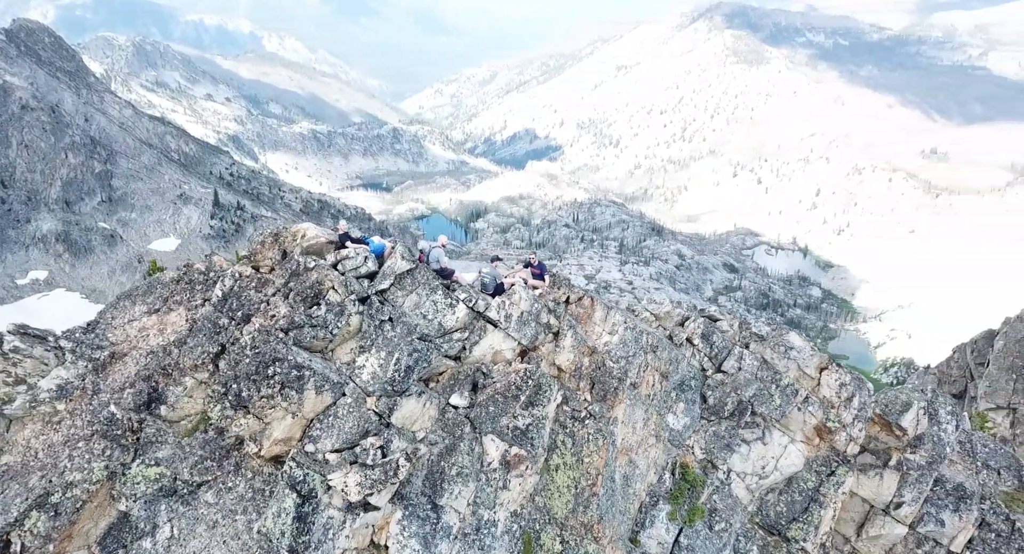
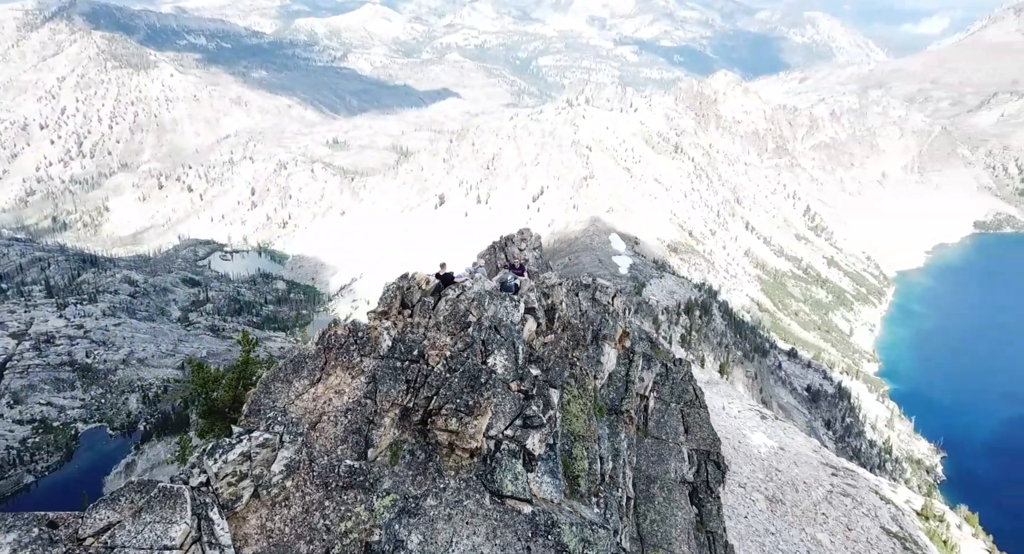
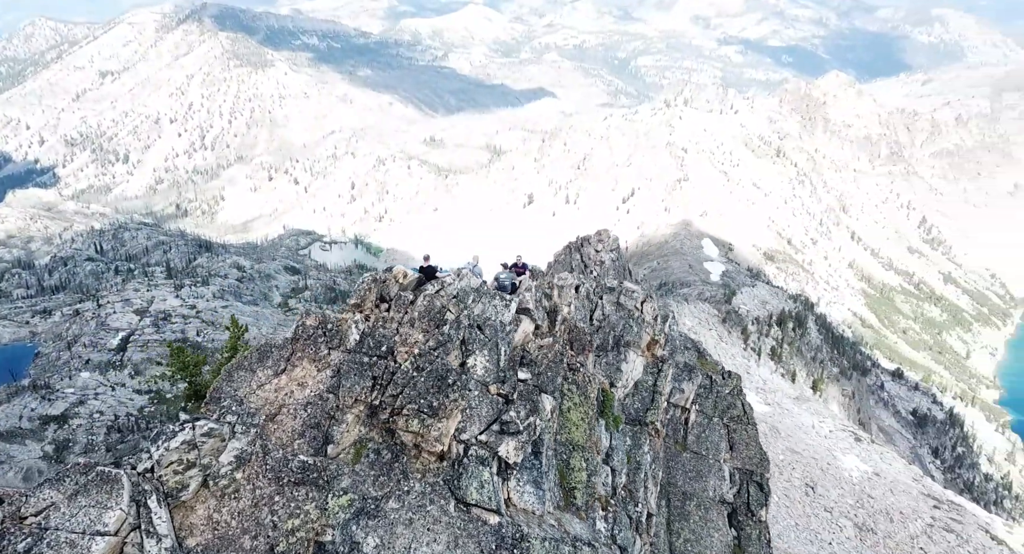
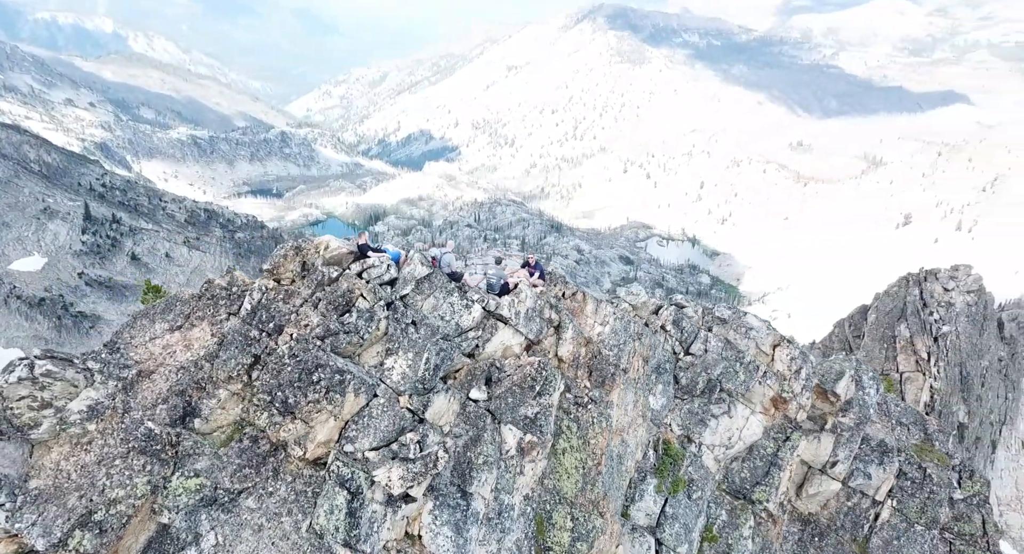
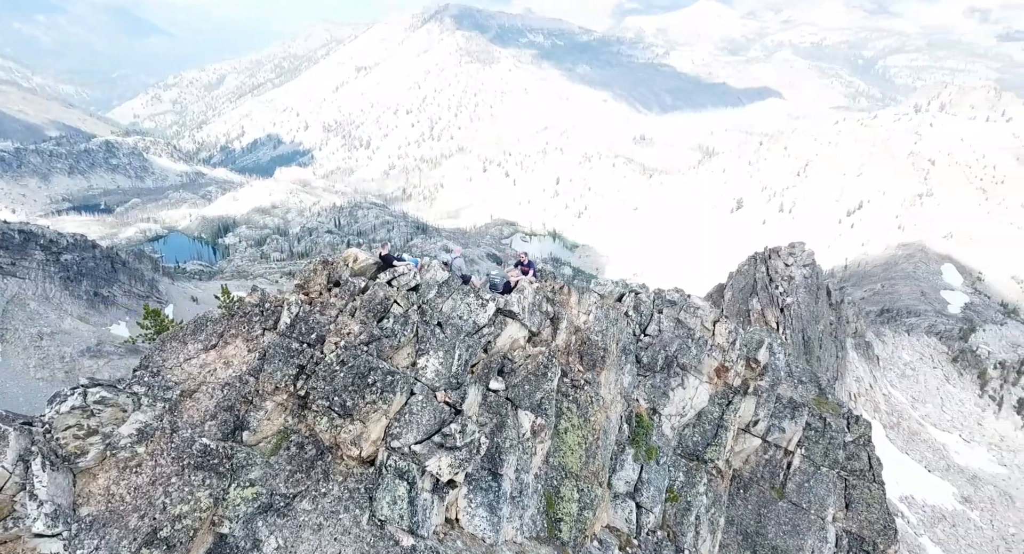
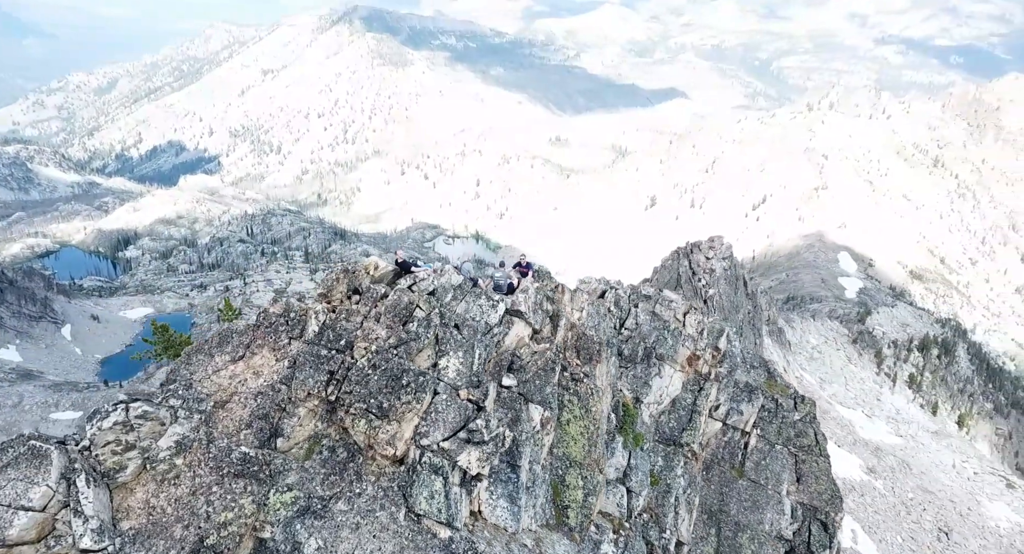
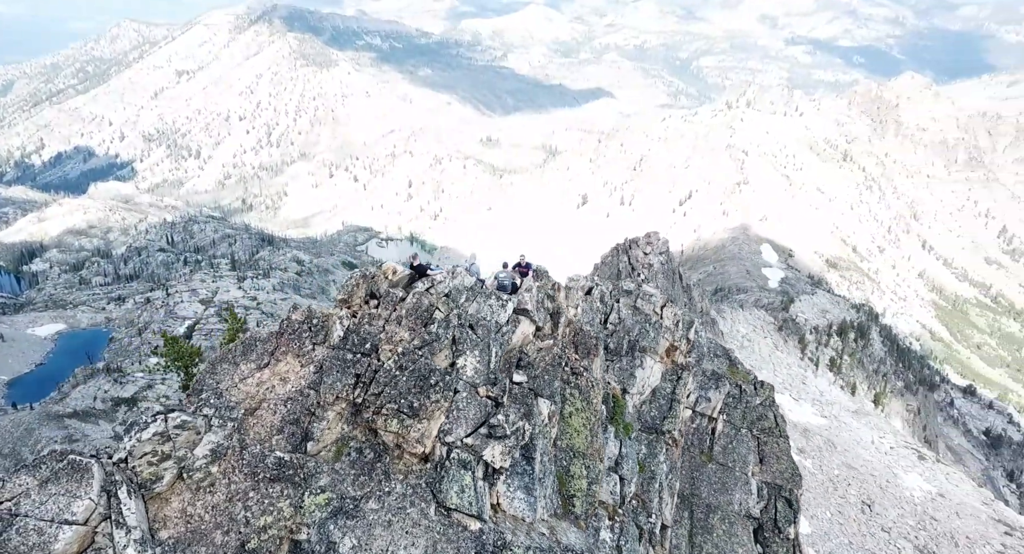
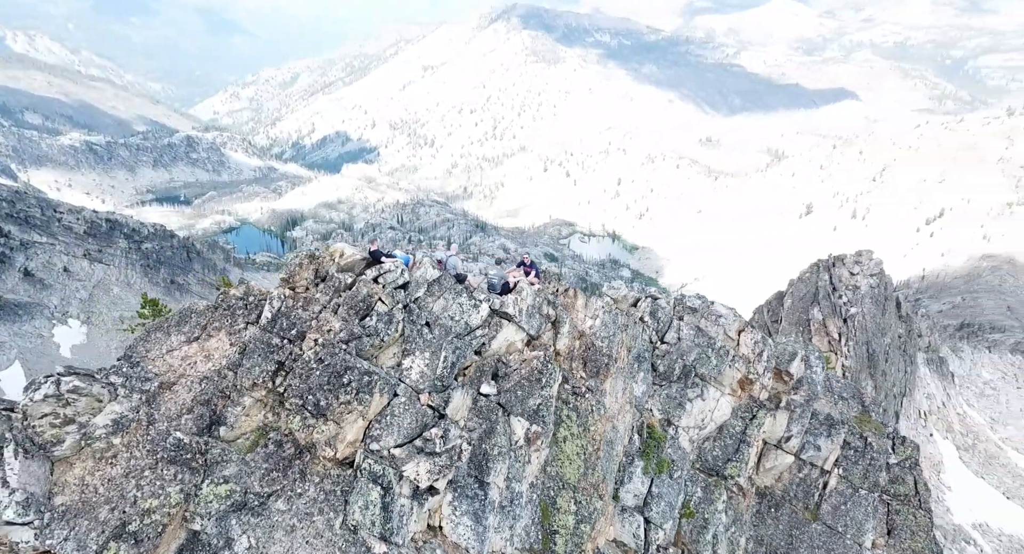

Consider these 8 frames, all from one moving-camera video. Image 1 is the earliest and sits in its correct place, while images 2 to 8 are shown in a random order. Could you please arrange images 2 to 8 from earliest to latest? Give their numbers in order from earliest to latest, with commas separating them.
4, 8, 5, 6, 7, 3, 2
